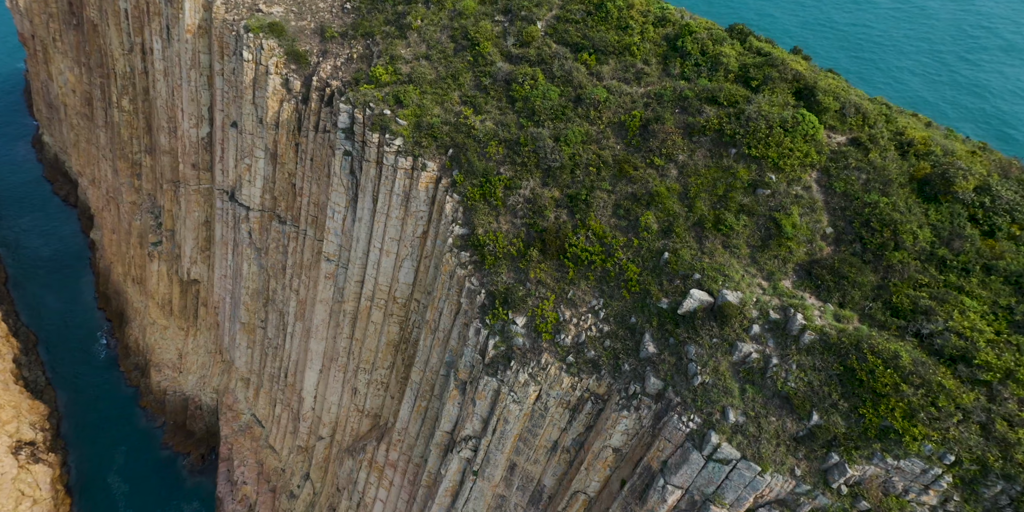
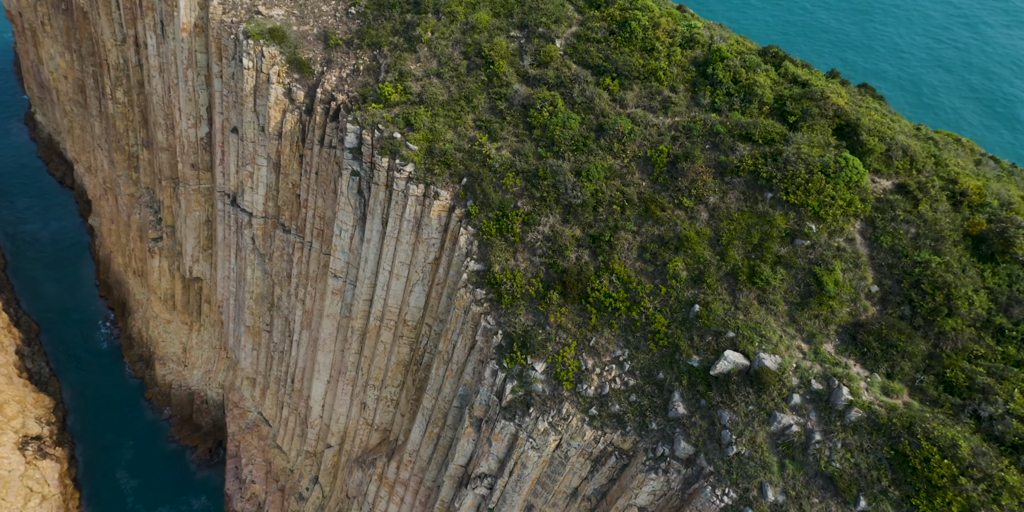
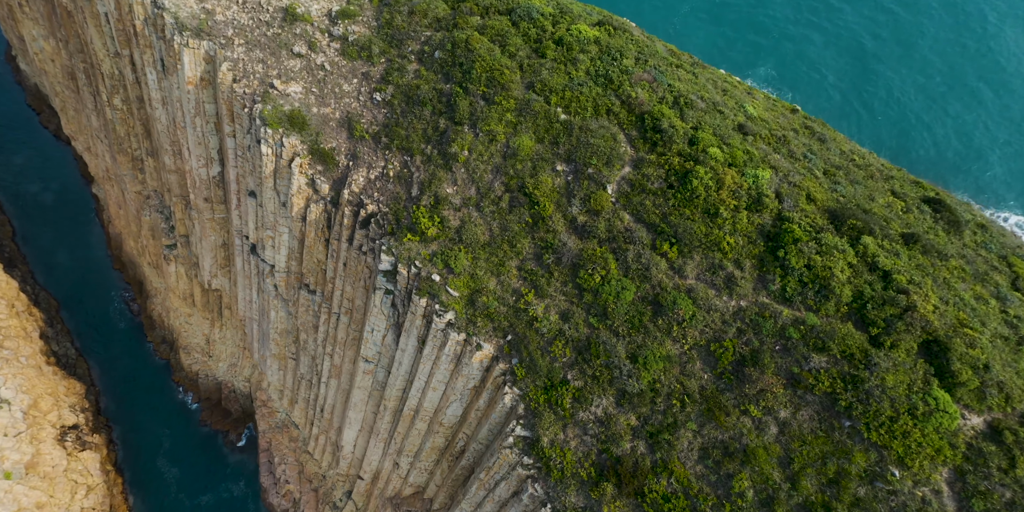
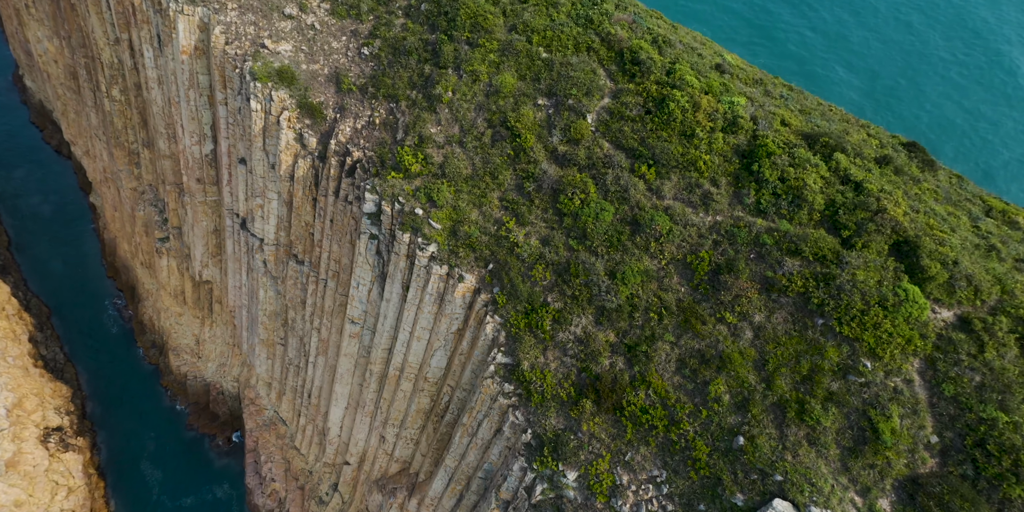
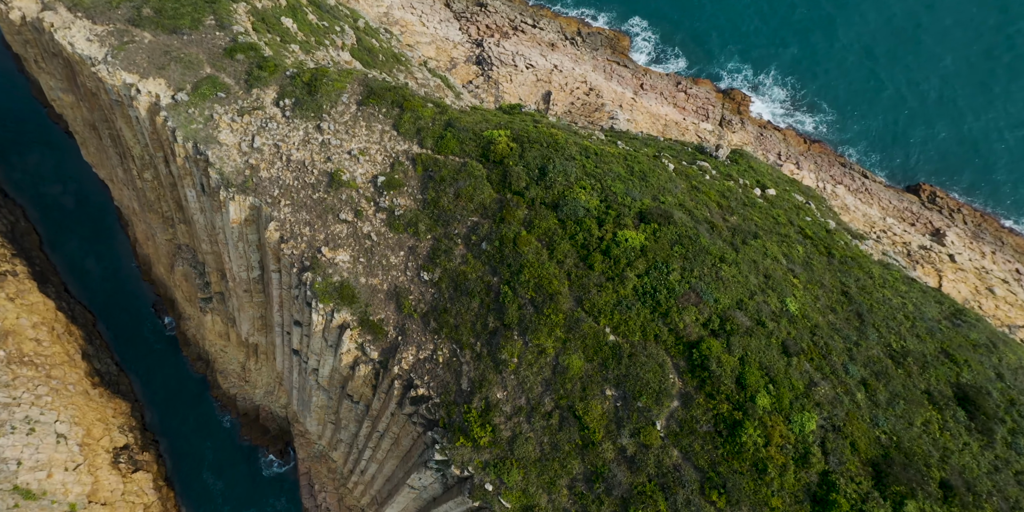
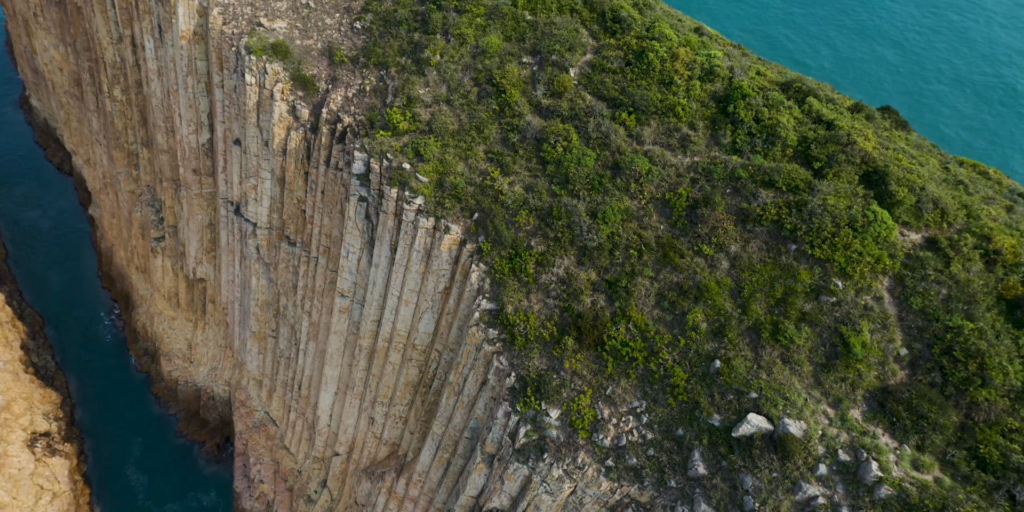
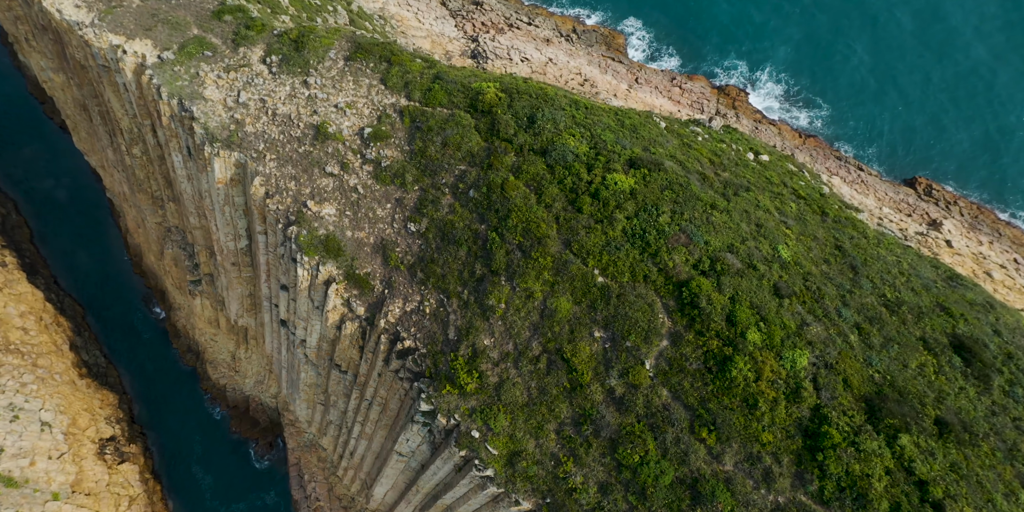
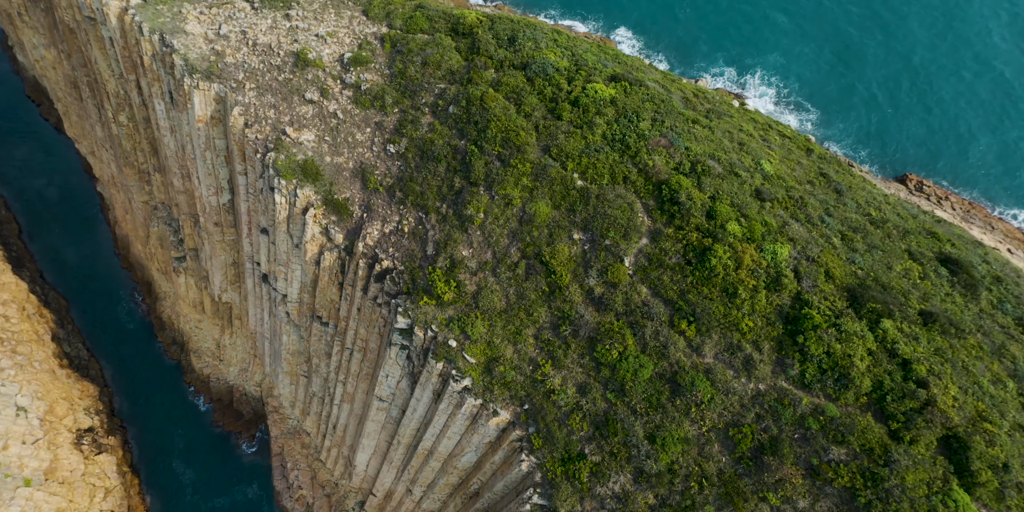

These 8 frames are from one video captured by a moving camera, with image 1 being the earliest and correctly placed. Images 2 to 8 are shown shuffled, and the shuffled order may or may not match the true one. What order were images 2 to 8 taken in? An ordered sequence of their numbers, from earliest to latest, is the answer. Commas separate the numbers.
2, 6, 4, 3, 8, 7, 5
